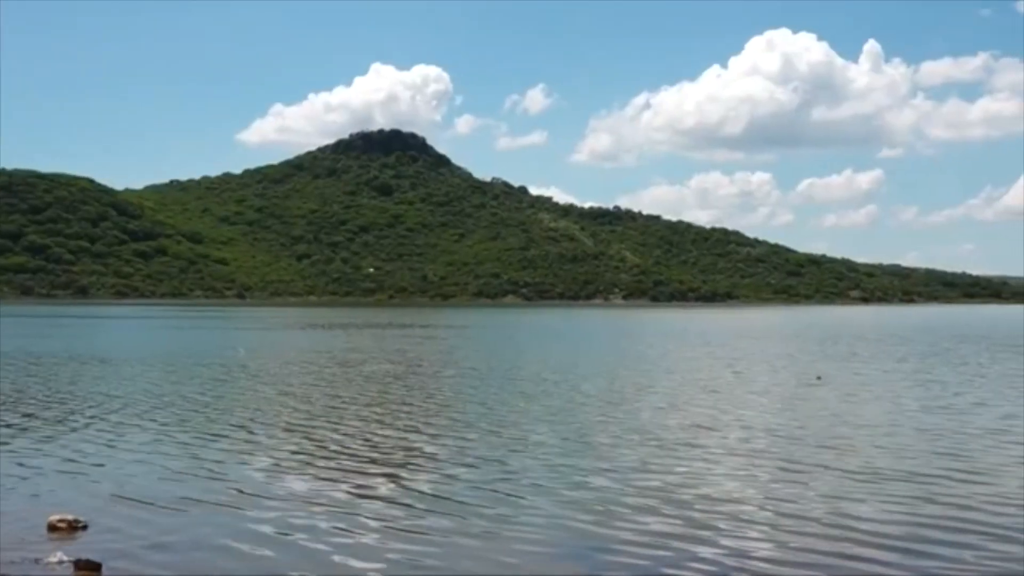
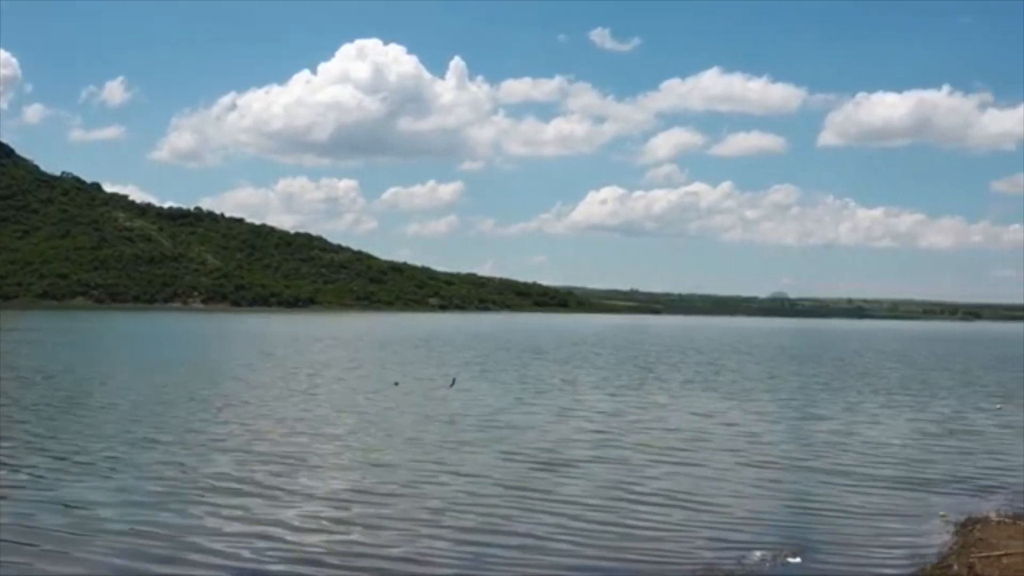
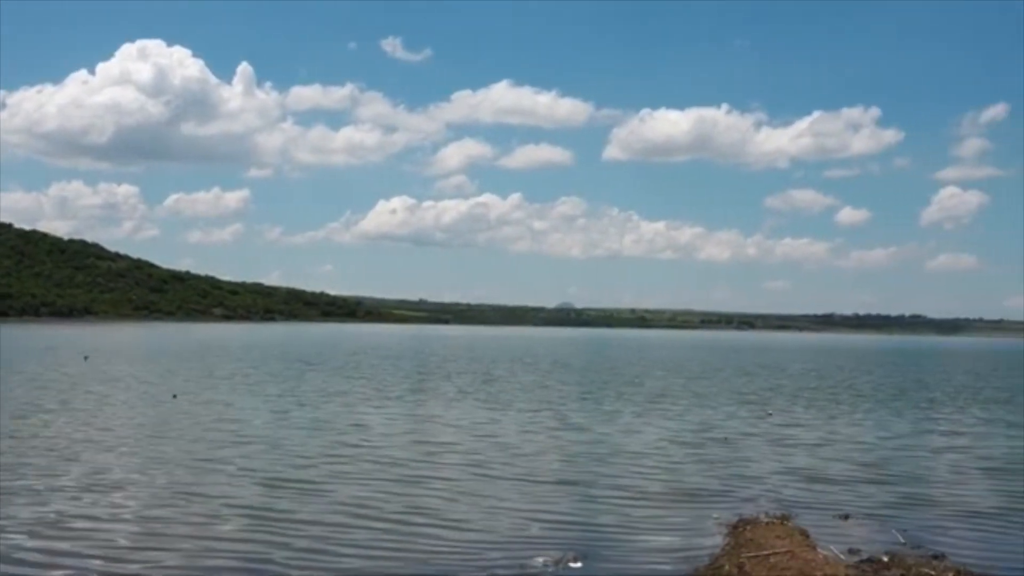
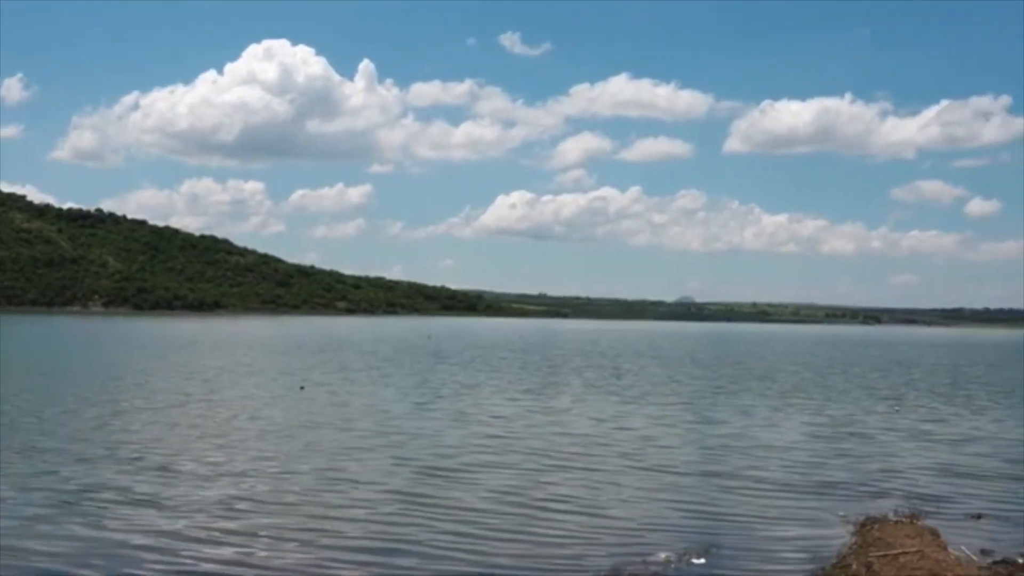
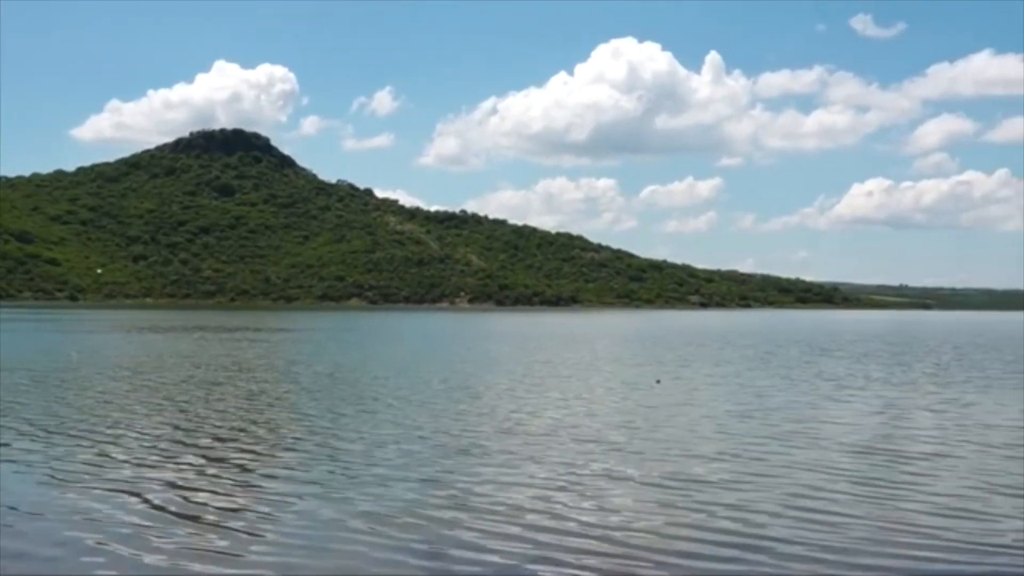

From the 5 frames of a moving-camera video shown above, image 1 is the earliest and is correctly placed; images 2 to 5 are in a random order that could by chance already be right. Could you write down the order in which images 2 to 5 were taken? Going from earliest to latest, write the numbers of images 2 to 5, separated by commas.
5, 2, 4, 3
